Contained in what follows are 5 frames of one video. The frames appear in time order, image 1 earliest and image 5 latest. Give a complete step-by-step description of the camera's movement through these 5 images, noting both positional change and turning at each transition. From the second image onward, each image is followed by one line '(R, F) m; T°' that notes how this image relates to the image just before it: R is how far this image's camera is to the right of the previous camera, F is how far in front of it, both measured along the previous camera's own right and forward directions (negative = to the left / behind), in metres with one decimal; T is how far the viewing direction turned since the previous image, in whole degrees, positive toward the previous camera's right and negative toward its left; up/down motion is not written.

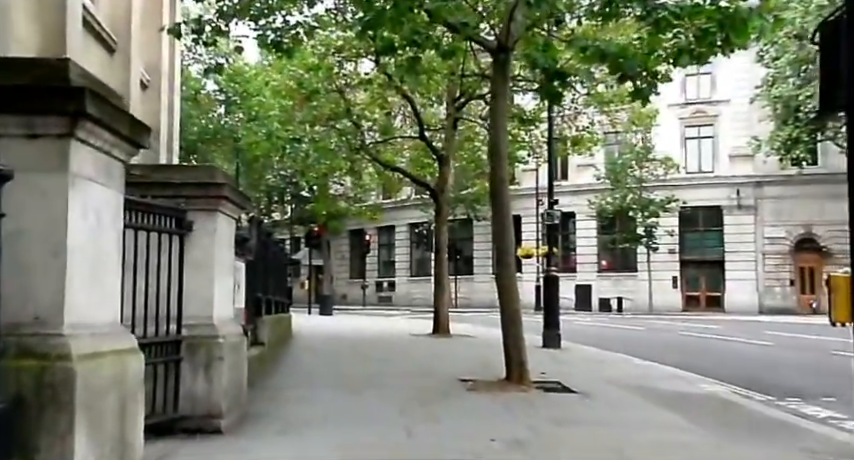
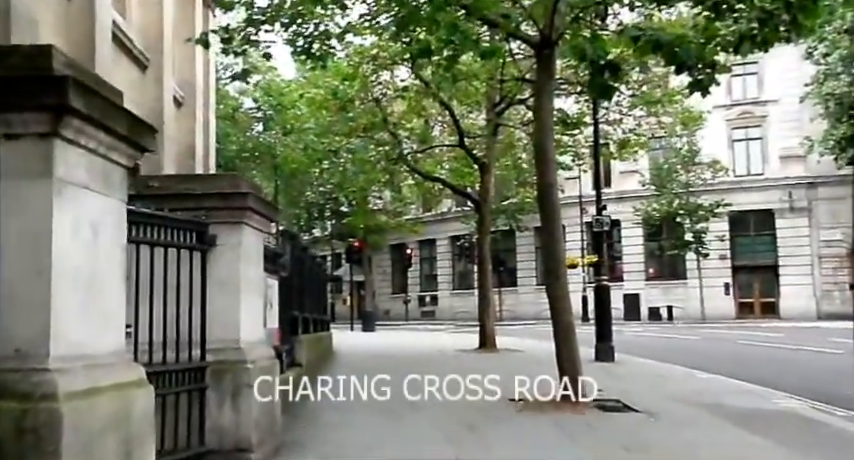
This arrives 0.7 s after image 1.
(0.0, +0.7) m; -3°
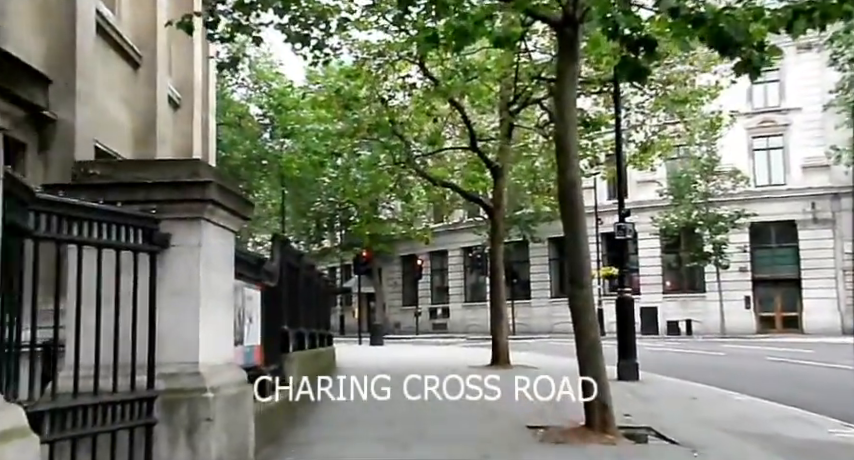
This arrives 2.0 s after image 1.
(+0.1, +1.2) m; -1°
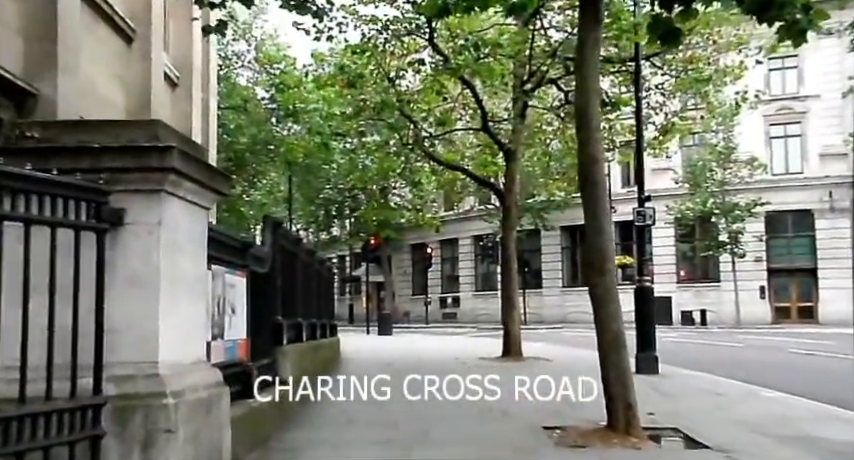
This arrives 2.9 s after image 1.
(0.0, +0.8) m; -1°
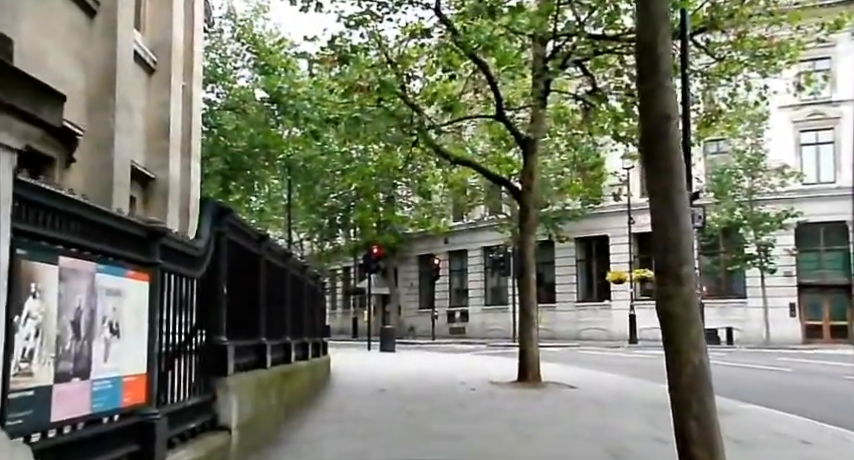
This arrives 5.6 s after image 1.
(+0.1, +2.3) m; -1°
